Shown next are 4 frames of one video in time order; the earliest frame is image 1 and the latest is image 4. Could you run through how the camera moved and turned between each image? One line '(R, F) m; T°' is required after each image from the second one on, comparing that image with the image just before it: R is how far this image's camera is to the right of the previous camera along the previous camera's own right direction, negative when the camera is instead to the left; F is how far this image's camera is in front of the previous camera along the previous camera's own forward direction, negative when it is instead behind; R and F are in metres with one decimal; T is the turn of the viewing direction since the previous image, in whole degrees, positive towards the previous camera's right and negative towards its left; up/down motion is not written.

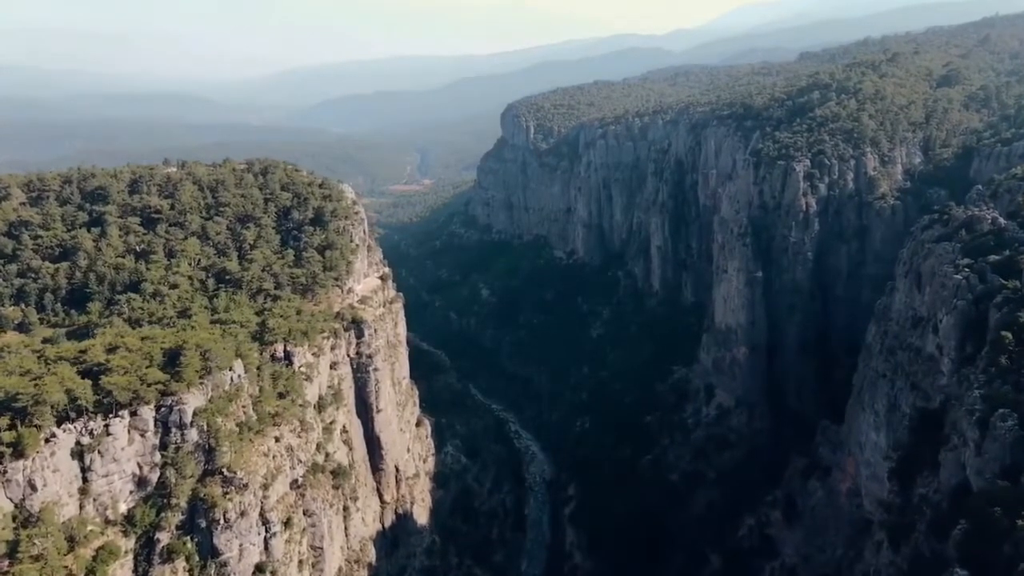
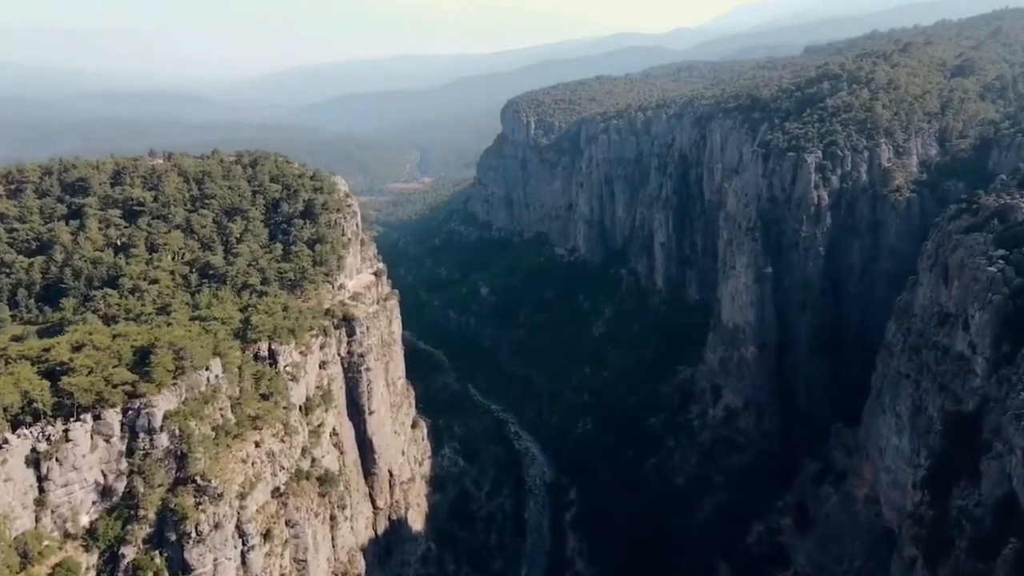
(+0.1, +2.6) m; 0°
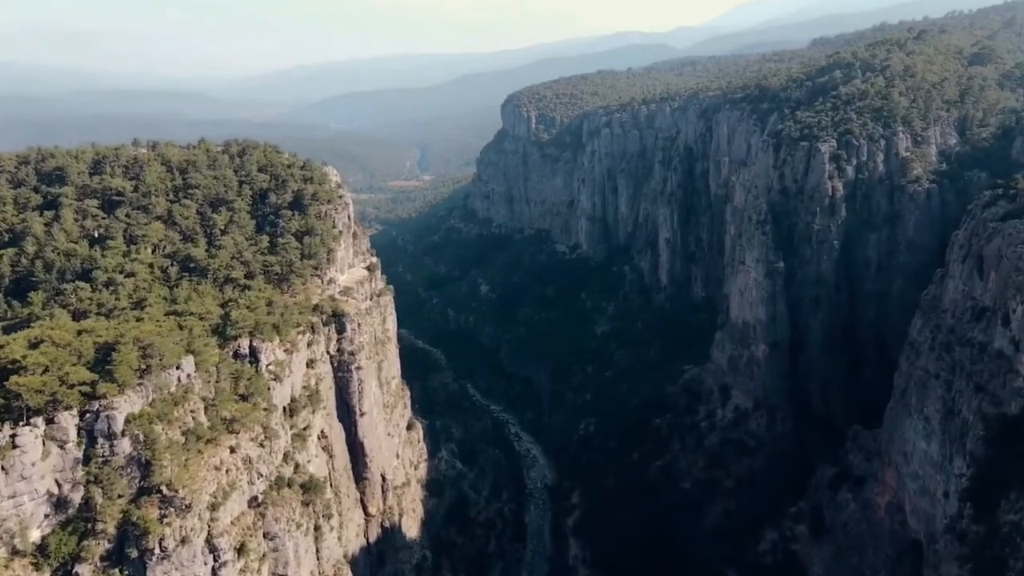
(+0.1, +2.8) m; 0°
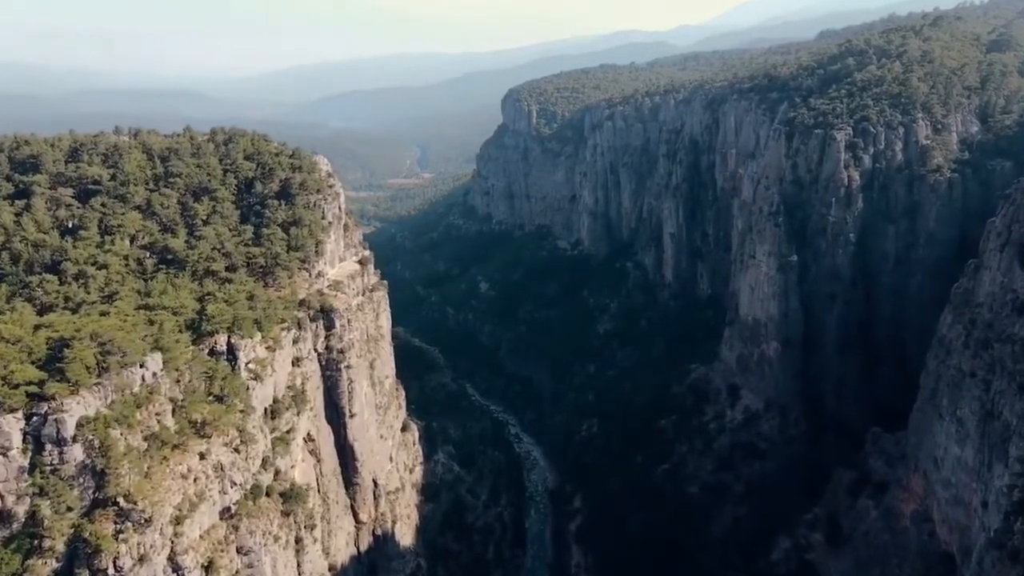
(+0.1, +2.9) m; 0°
